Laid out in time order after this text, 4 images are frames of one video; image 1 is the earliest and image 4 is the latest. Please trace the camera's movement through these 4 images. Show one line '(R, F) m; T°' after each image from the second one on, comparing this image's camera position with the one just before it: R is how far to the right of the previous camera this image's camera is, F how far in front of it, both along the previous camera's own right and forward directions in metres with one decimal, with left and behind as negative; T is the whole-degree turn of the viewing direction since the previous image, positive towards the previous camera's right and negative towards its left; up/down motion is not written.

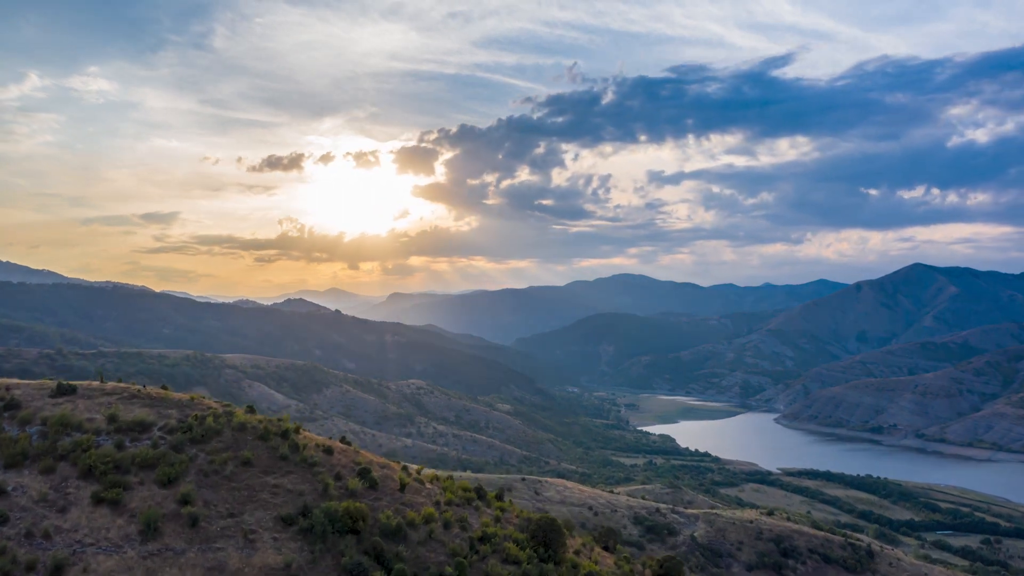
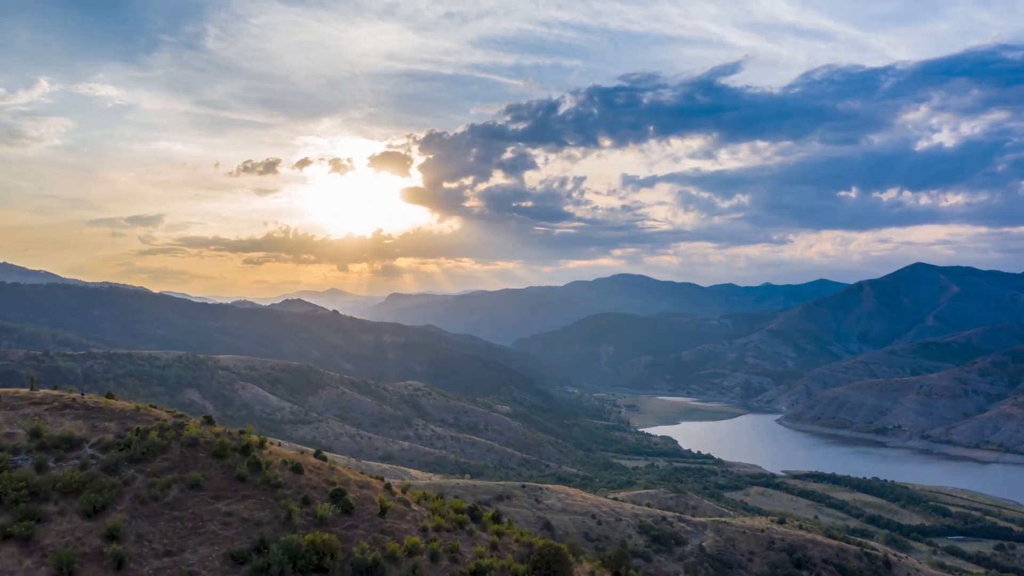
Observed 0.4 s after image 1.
(0.0, +1.6) m; 0°
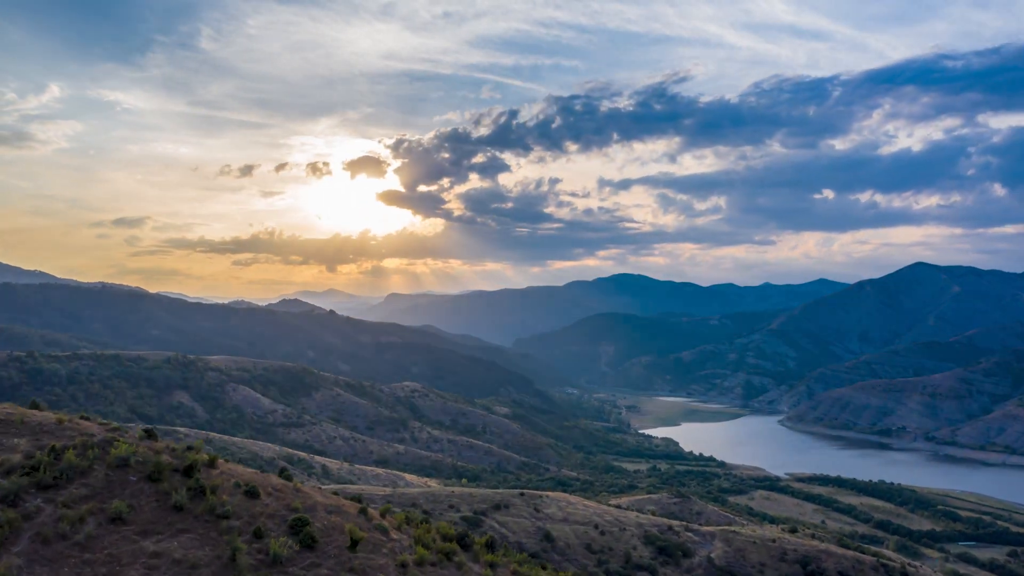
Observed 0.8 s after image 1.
(0.0, +1.6) m; 0°
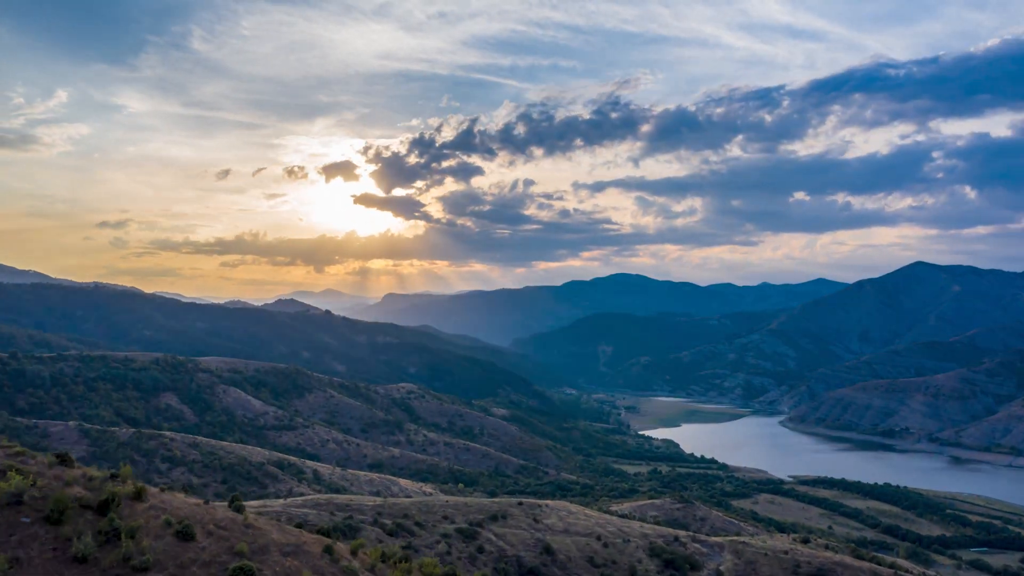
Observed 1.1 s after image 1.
(0.0, +1.6) m; 0°
